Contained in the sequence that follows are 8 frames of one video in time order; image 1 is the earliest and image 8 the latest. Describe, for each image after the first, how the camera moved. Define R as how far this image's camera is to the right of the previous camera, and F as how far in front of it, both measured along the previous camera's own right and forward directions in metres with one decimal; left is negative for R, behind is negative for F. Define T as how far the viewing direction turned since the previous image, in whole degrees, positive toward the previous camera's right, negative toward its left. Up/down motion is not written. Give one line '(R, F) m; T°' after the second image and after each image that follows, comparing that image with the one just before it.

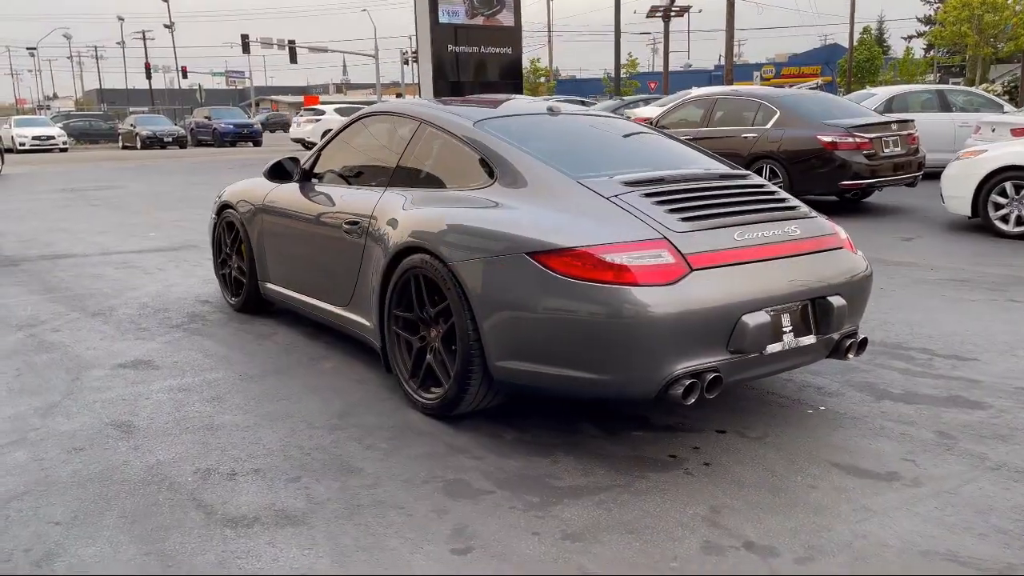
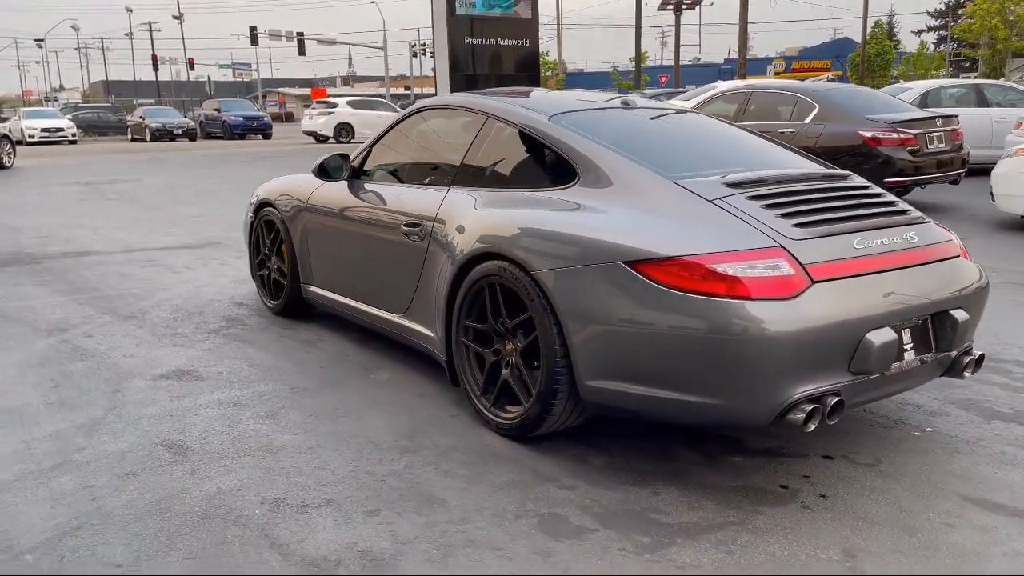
(-0.3, +0.3) m; 0°
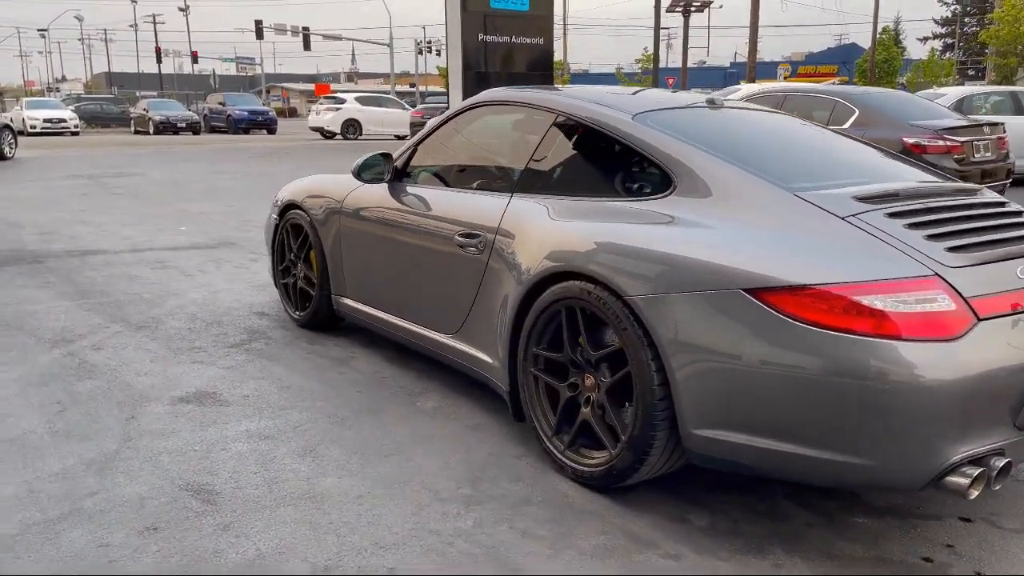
(-0.3, +0.5) m; 0°
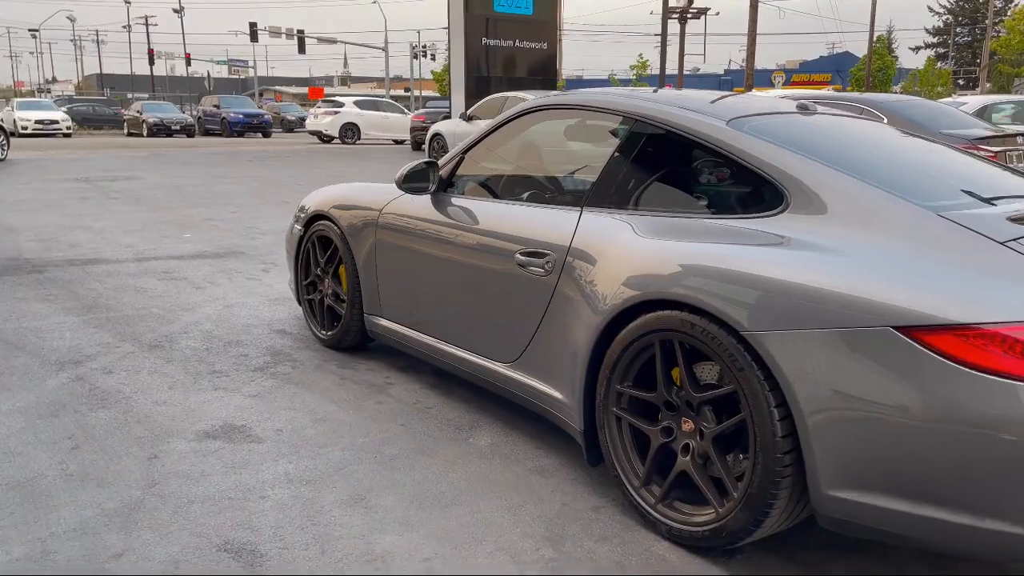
(-0.3, +0.4) m; +1°
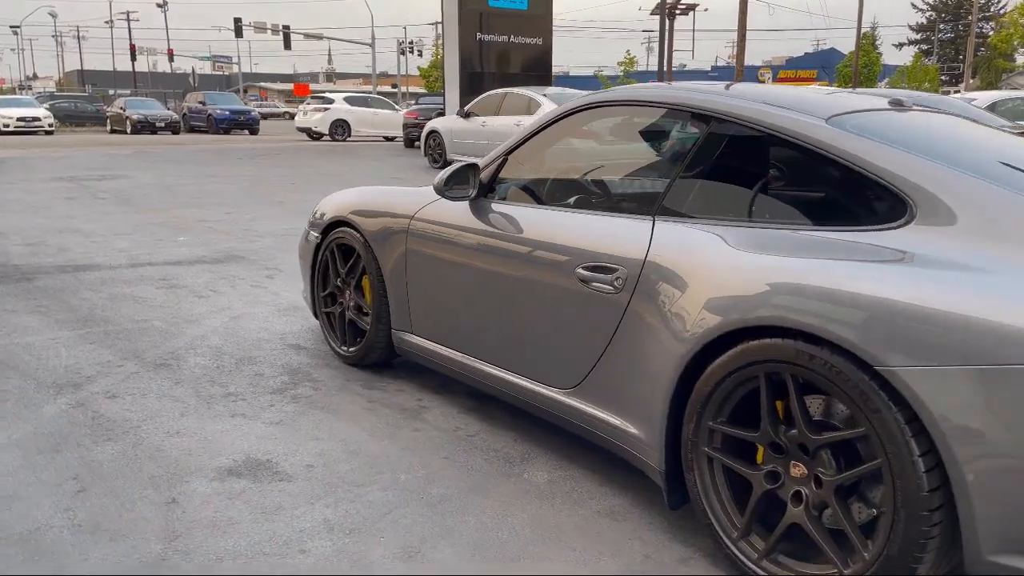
(-0.3, +0.4) m; +1°
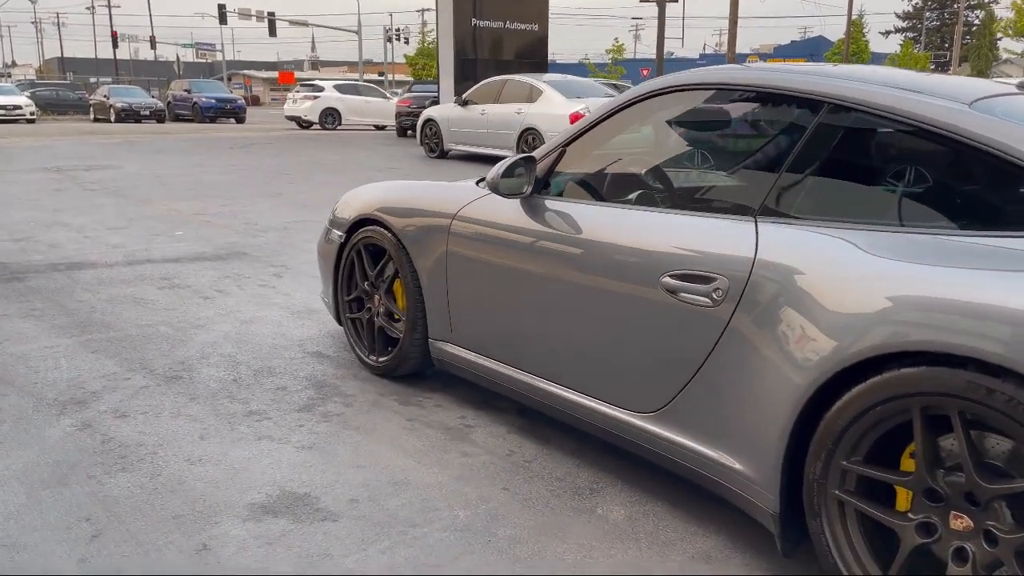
(-0.3, +0.4) m; +1°
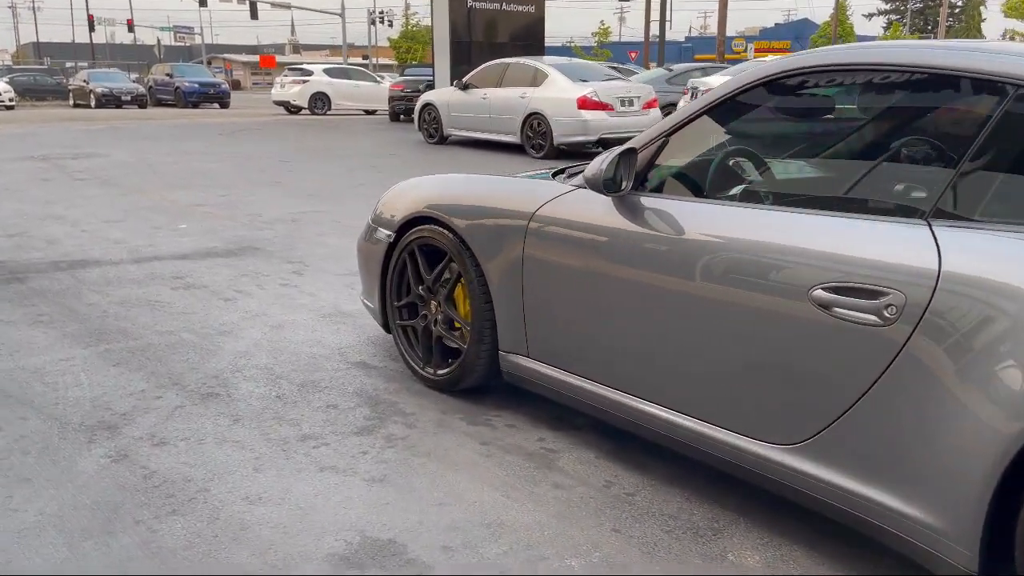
(-0.4, +0.4) m; +1°
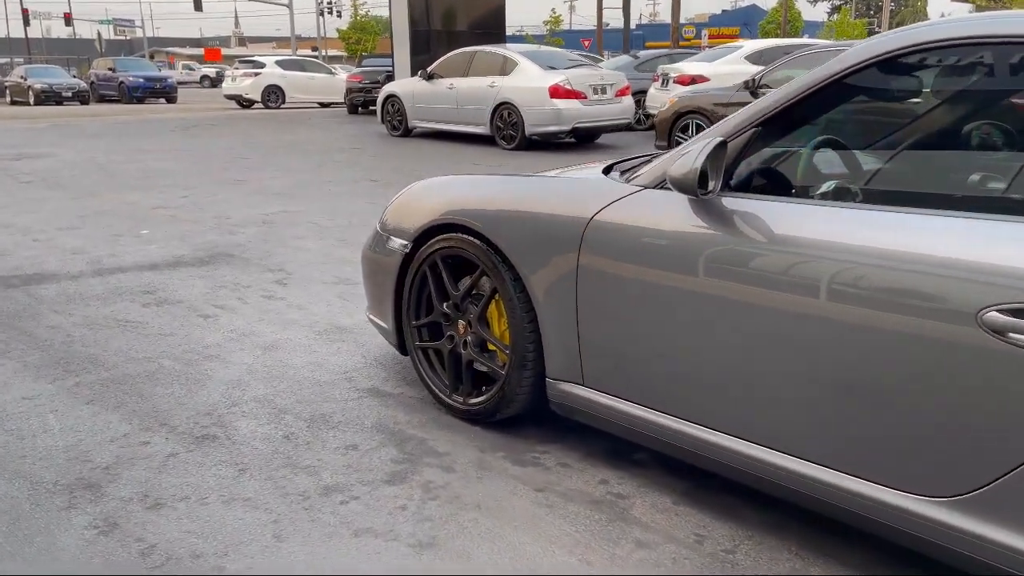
(-0.3, +0.5) m; +3°
